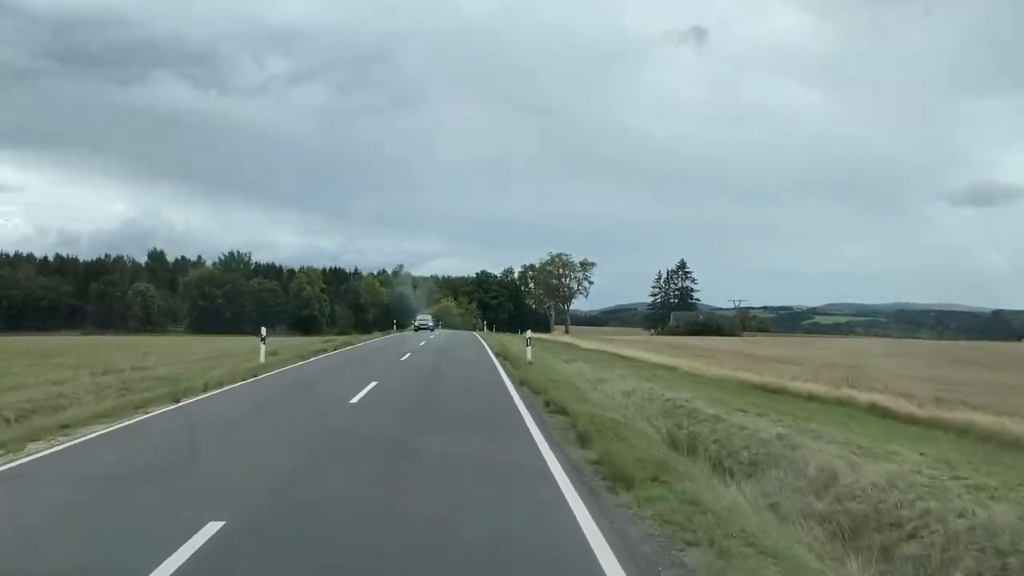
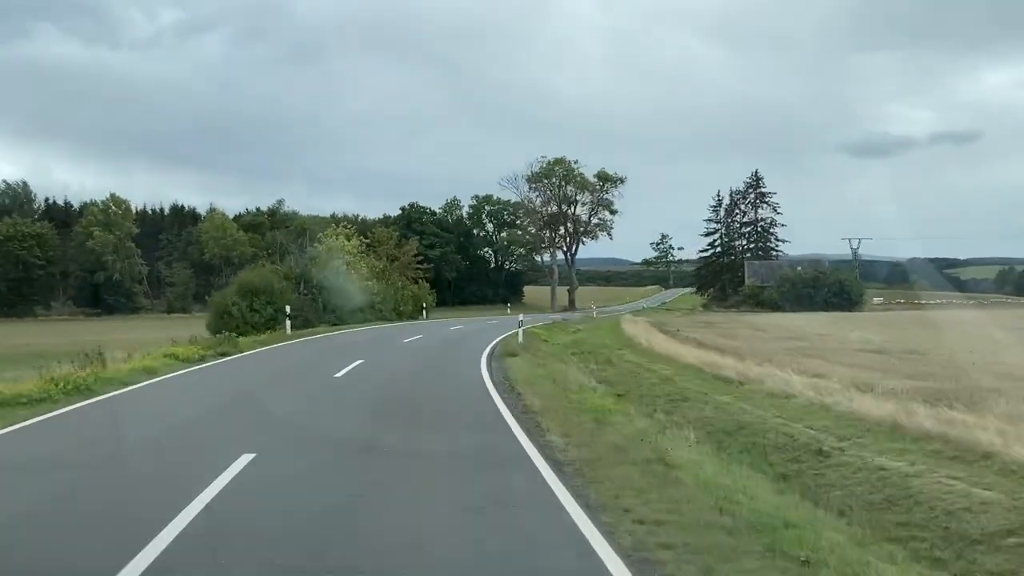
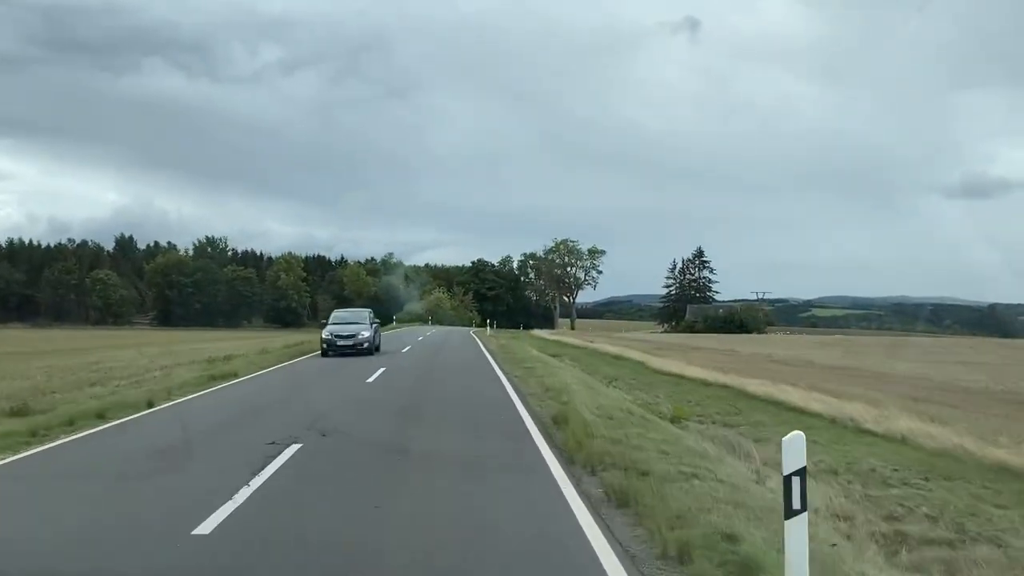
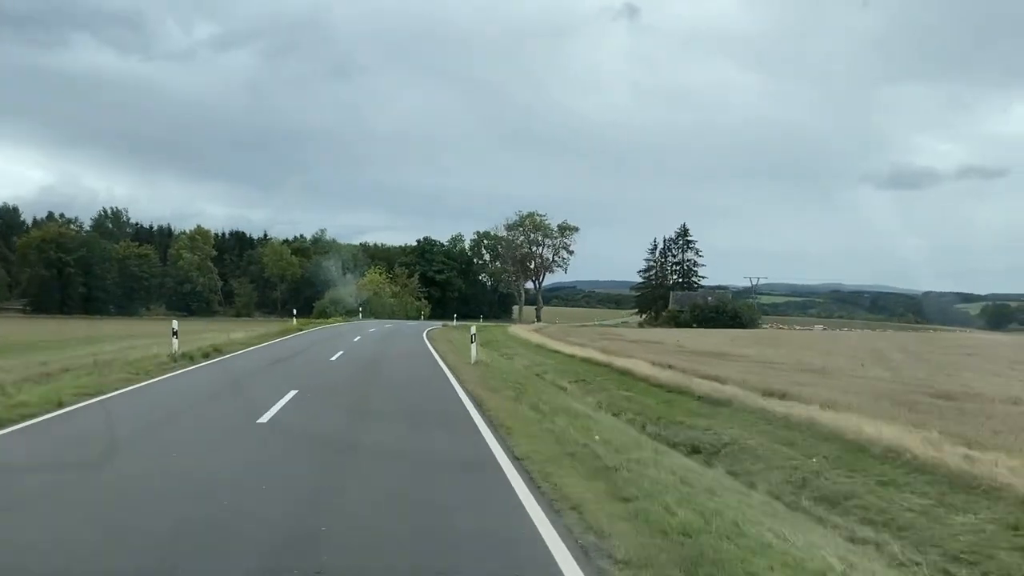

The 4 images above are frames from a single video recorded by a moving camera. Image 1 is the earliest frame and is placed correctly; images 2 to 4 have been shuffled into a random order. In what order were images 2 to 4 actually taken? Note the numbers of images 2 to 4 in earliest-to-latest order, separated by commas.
3, 4, 2
